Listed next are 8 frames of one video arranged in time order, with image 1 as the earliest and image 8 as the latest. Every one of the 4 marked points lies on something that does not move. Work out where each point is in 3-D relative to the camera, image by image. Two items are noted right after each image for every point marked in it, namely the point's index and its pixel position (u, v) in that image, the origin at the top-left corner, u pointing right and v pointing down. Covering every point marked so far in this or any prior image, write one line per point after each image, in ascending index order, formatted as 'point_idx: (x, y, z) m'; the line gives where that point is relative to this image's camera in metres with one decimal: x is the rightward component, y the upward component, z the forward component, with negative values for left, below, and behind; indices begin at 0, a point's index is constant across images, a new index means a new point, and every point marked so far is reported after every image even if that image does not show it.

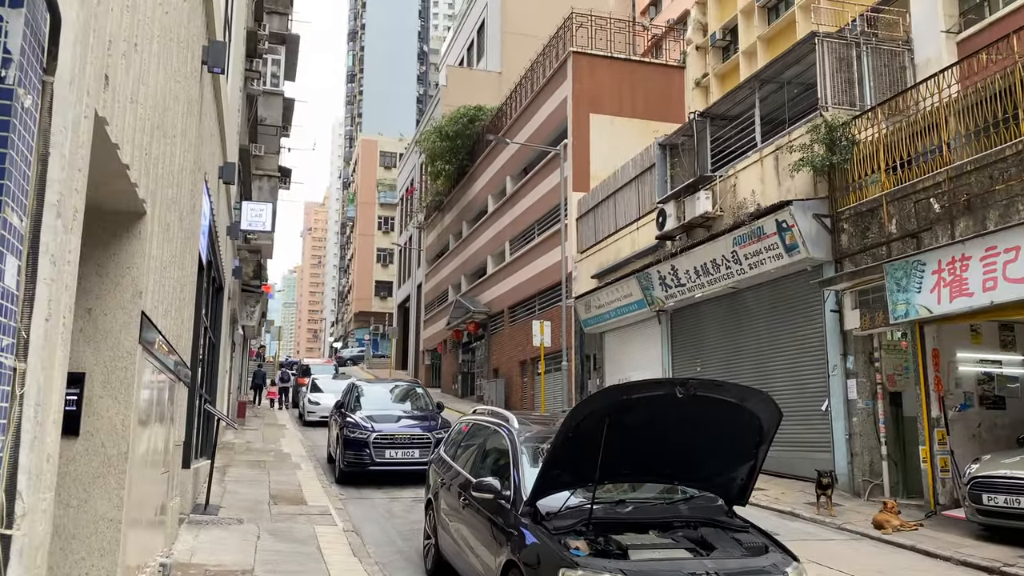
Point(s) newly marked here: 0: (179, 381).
0: (-2.8, -0.8, +6.9) m
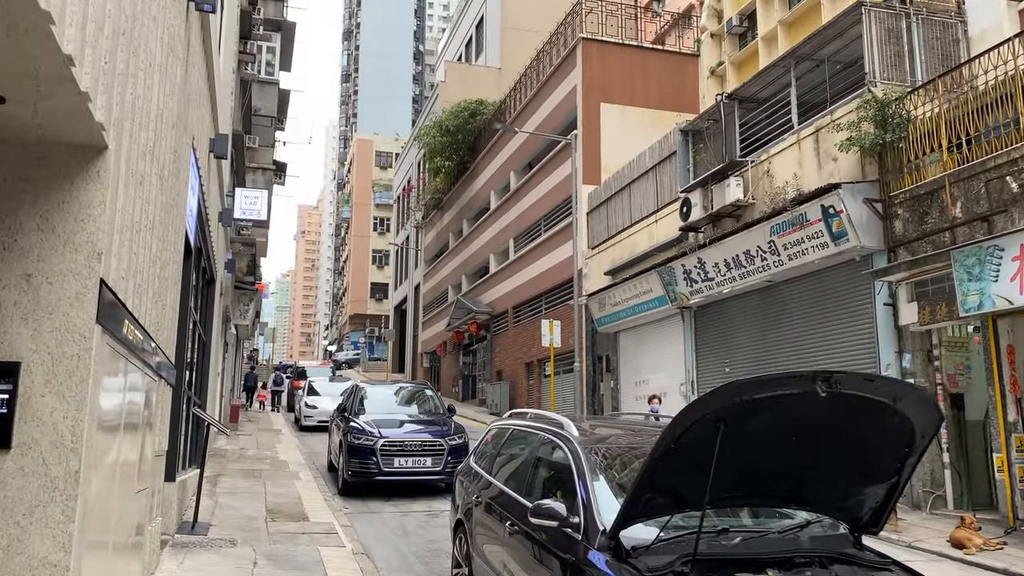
0: (-2.5, -0.7, +5.7) m
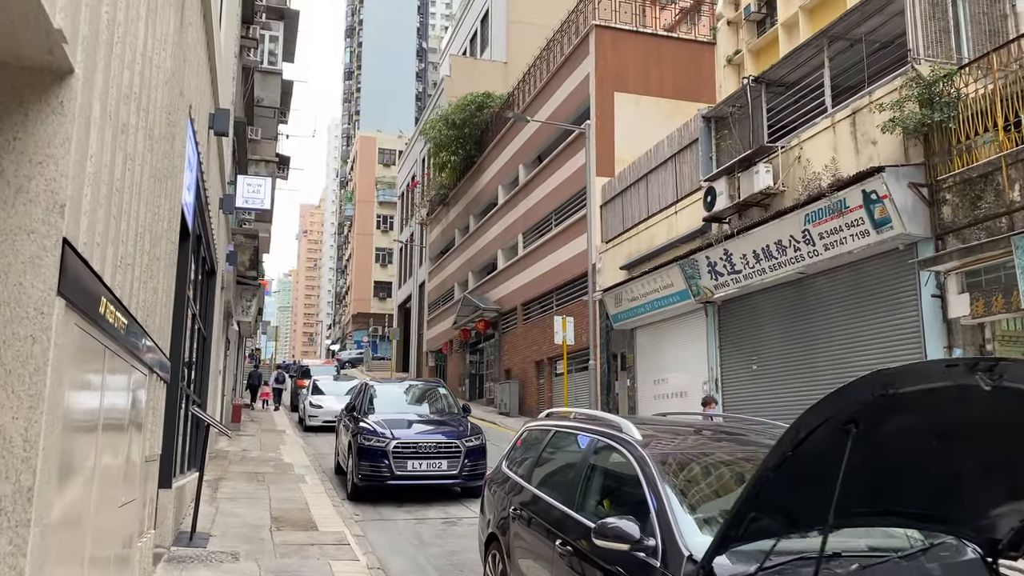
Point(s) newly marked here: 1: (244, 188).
0: (-2.2, -0.5, +5.0) m
1: (-4.4, +1.6, +13.0) m
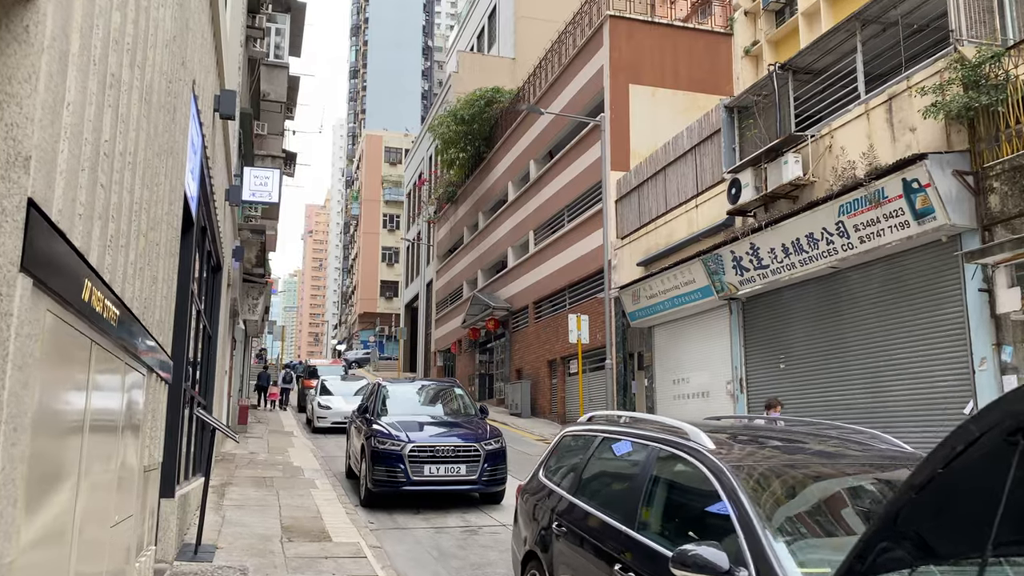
0: (-2.0, -0.5, +4.5) m
1: (-4.1, +1.7, +12.5) m
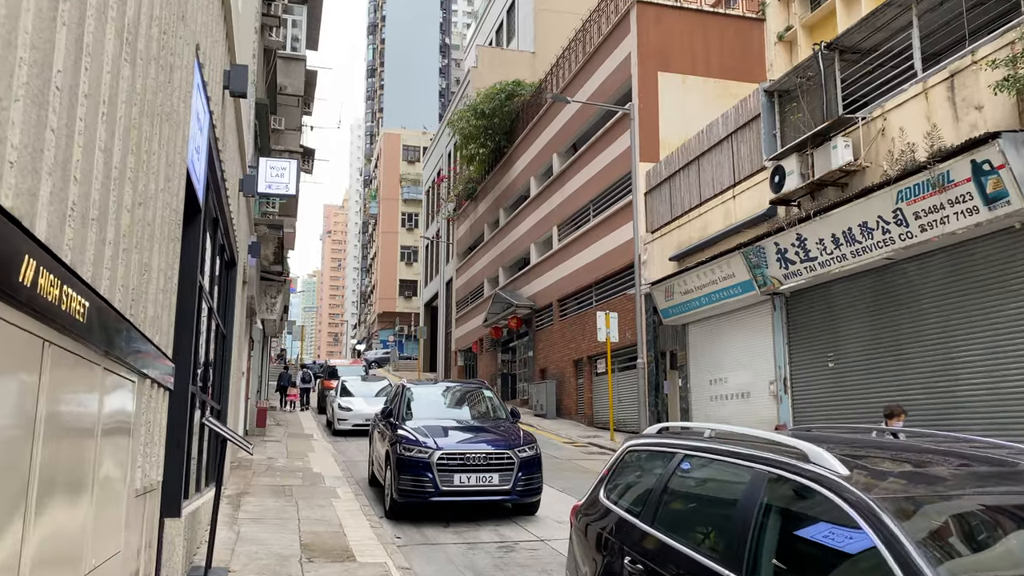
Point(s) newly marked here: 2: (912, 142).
0: (-1.7, -0.4, +3.8) m
1: (-3.6, +1.7, +11.9) m
2: (+5.4, +2.0, +10.8) m
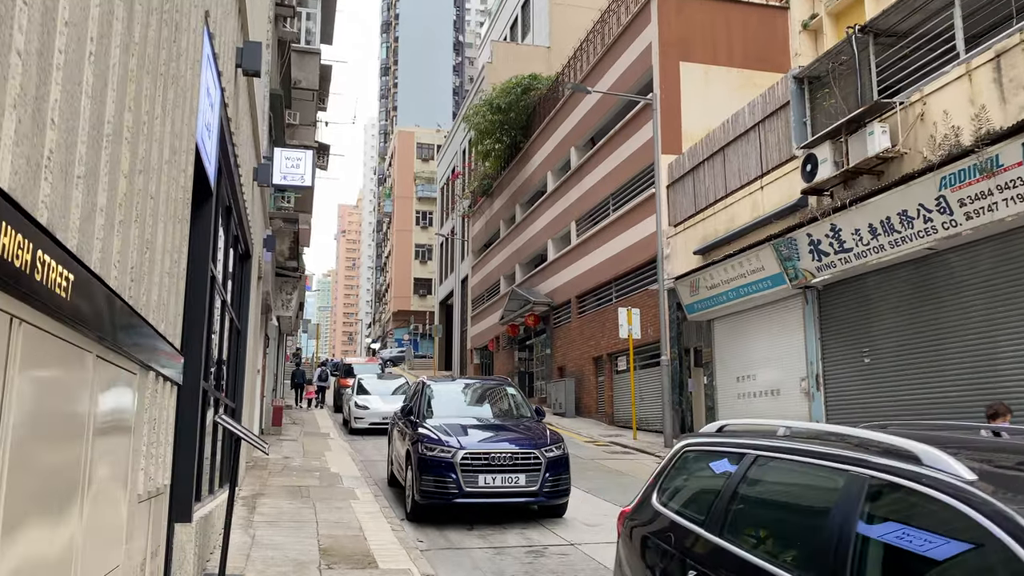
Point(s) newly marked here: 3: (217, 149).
0: (-1.5, -0.4, +3.5) m
1: (-3.3, +1.8, +11.5) m
2: (+5.7, +2.1, +10.3) m
3: (-2.1, +1.0, +5.6) m
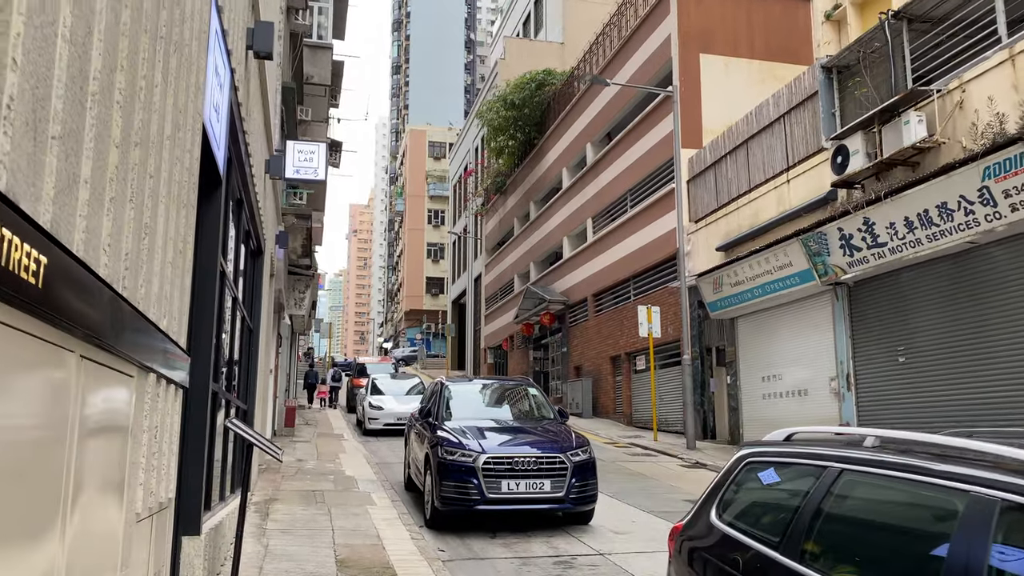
0: (-1.4, -0.3, +3.1) m
1: (-3.0, +1.8, +11.2) m
2: (+5.9, +2.1, +9.8) m
3: (-1.9, +1.0, +5.2) m
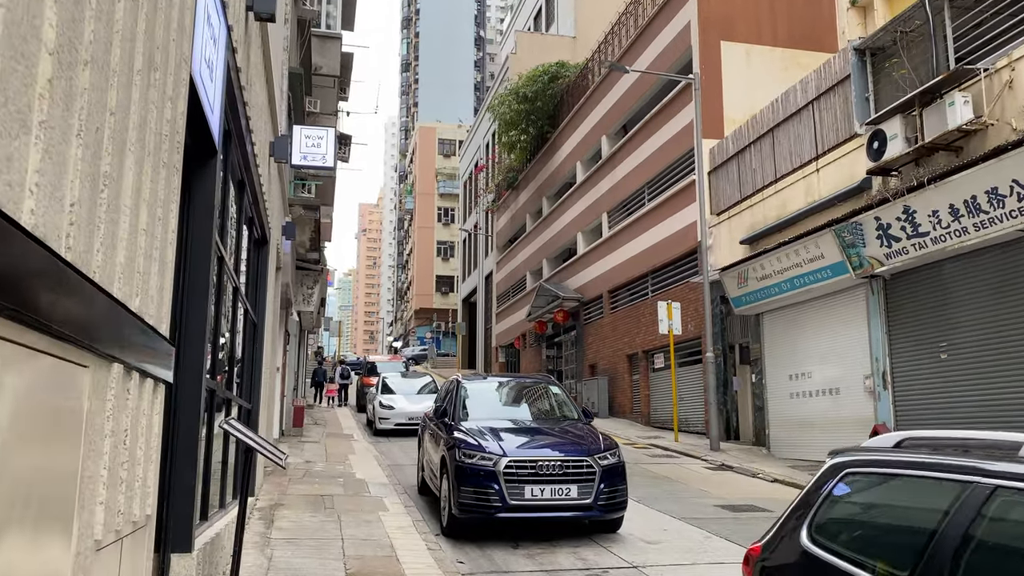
0: (-1.2, -0.2, +2.5) m
1: (-2.8, +1.9, +10.6) m
2: (+6.2, +2.2, +9.1) m
3: (-1.7, +1.1, +4.6) m
